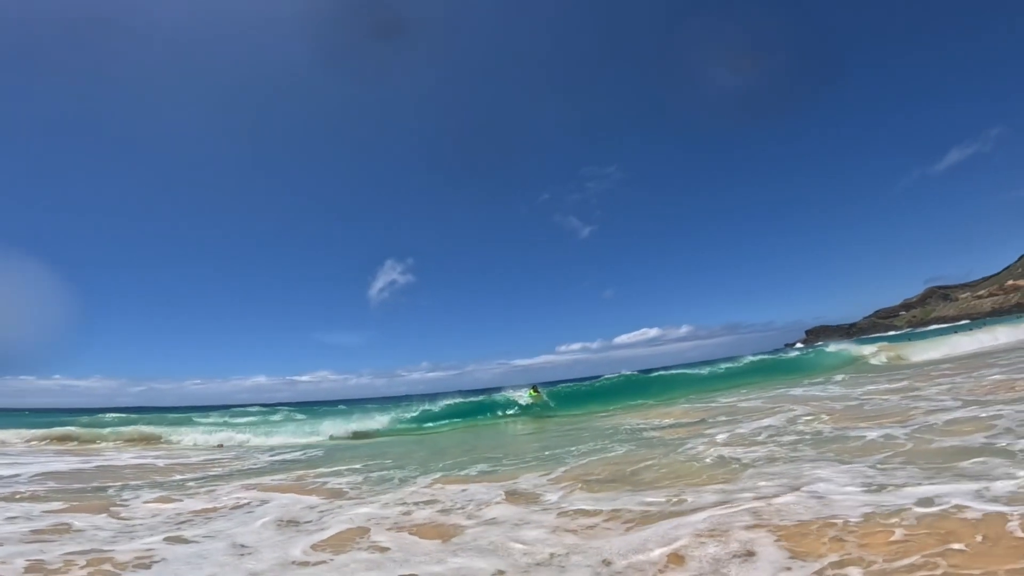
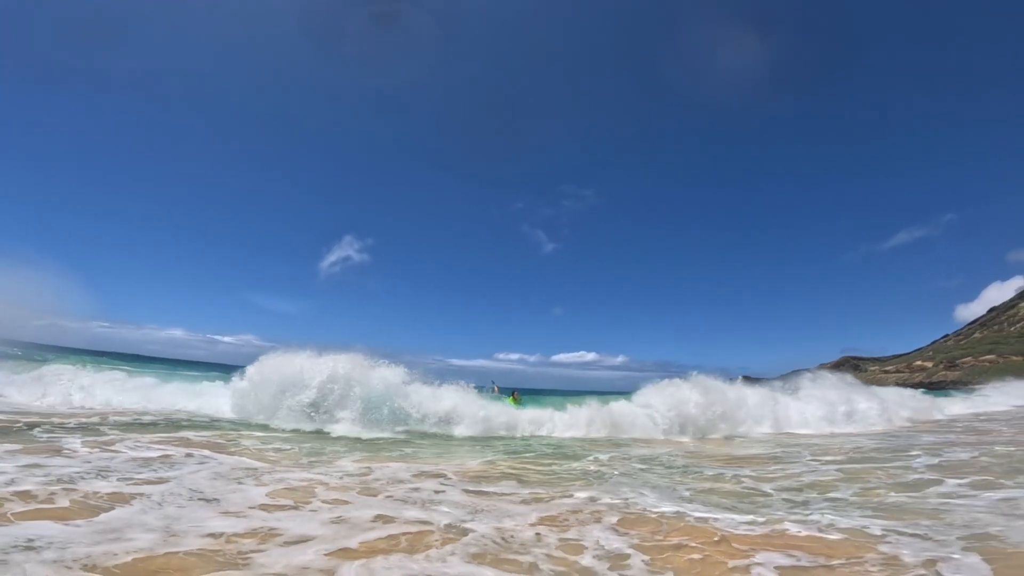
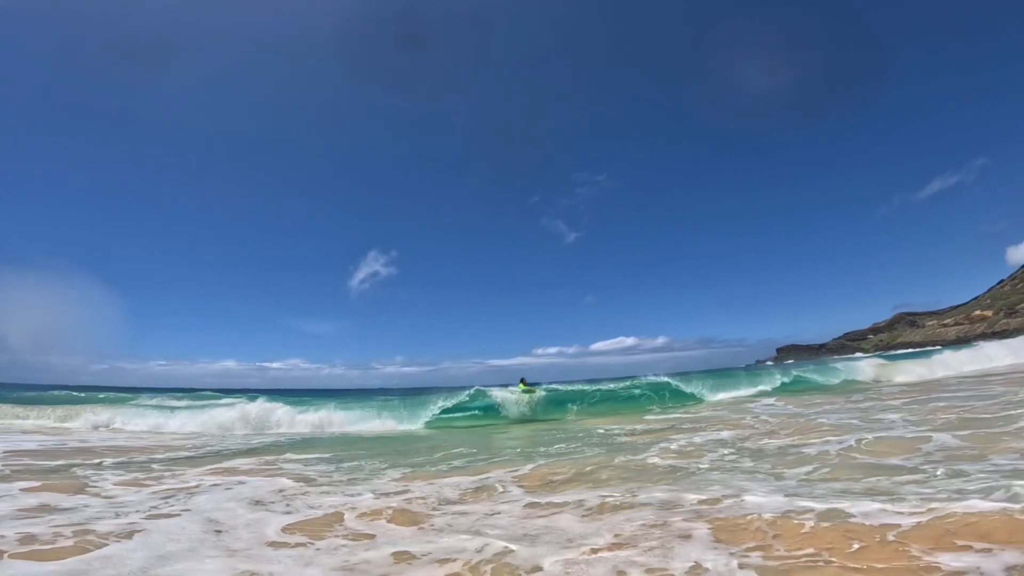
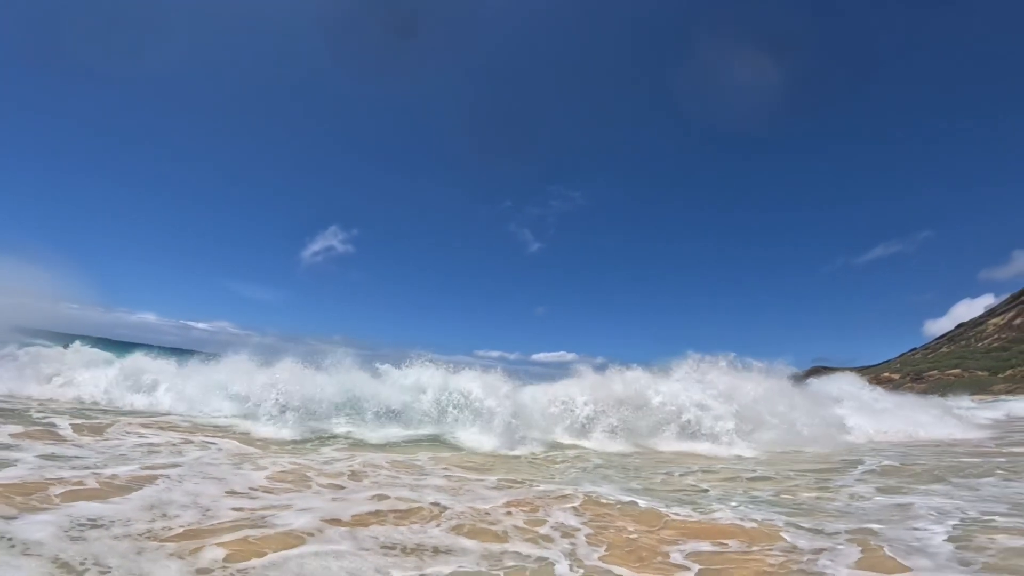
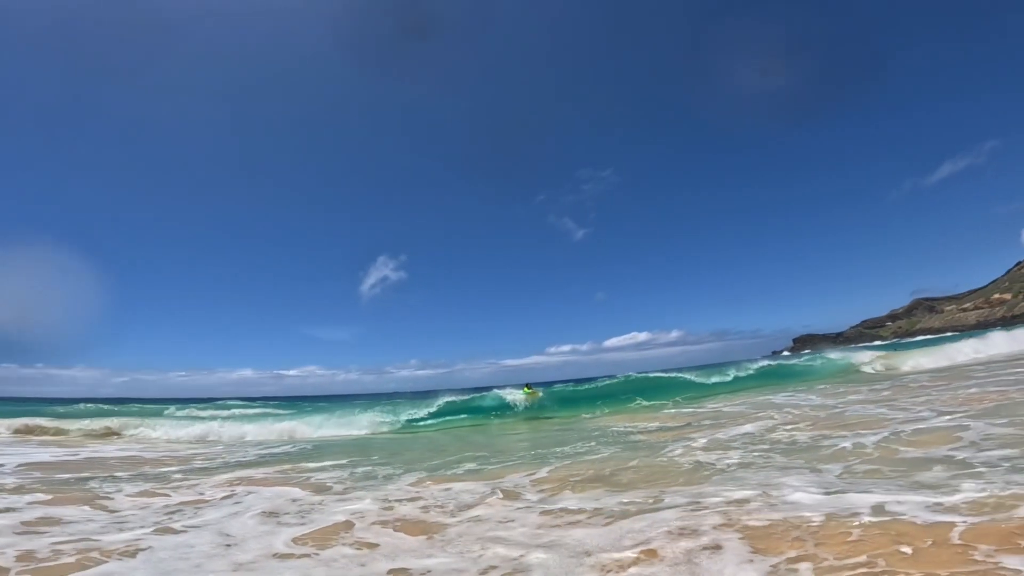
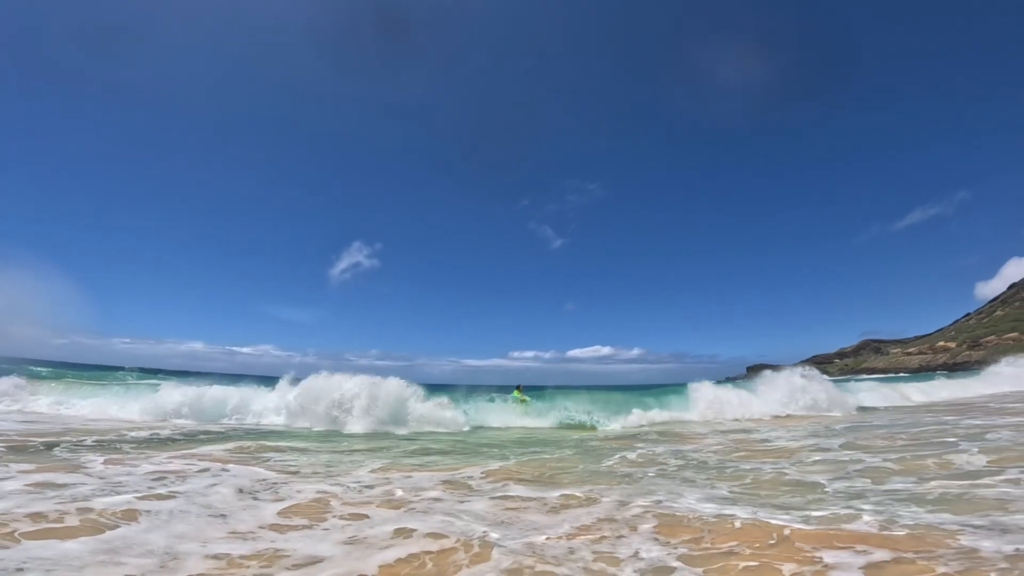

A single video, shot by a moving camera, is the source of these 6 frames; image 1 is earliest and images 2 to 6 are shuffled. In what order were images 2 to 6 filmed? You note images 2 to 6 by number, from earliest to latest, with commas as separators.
5, 3, 6, 2, 4
